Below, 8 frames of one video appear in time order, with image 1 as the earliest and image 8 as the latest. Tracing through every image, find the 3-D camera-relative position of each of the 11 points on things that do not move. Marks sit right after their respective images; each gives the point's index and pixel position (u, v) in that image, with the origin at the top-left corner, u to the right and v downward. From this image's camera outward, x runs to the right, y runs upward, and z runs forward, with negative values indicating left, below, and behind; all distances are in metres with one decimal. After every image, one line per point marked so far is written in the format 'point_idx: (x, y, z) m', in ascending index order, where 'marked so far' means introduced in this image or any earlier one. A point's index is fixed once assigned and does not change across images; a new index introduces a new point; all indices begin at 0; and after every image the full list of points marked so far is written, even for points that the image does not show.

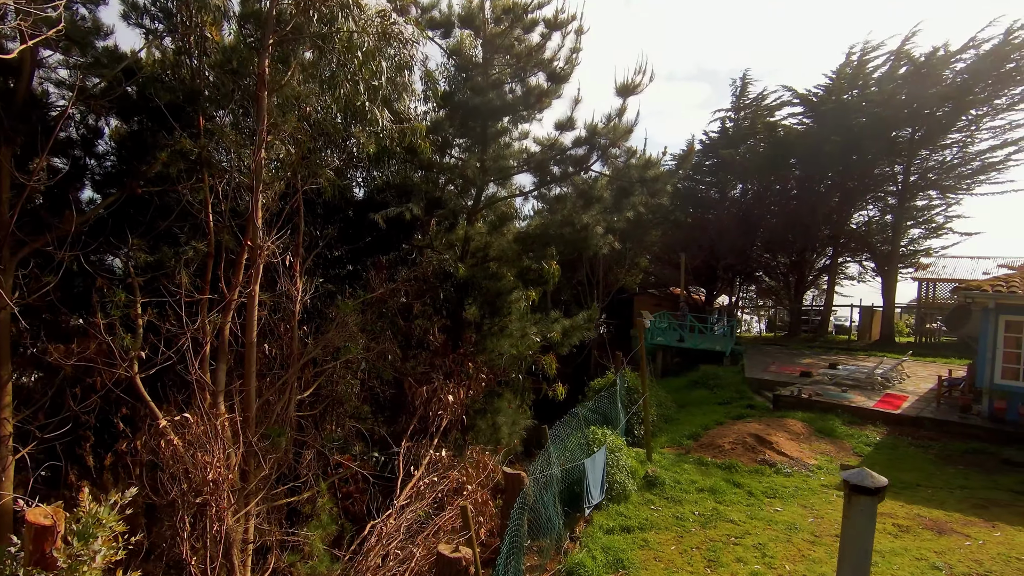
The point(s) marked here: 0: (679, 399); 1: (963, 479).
0: (+4.1, -2.7, +14.1) m
1: (+6.7, -2.8, +8.5) m
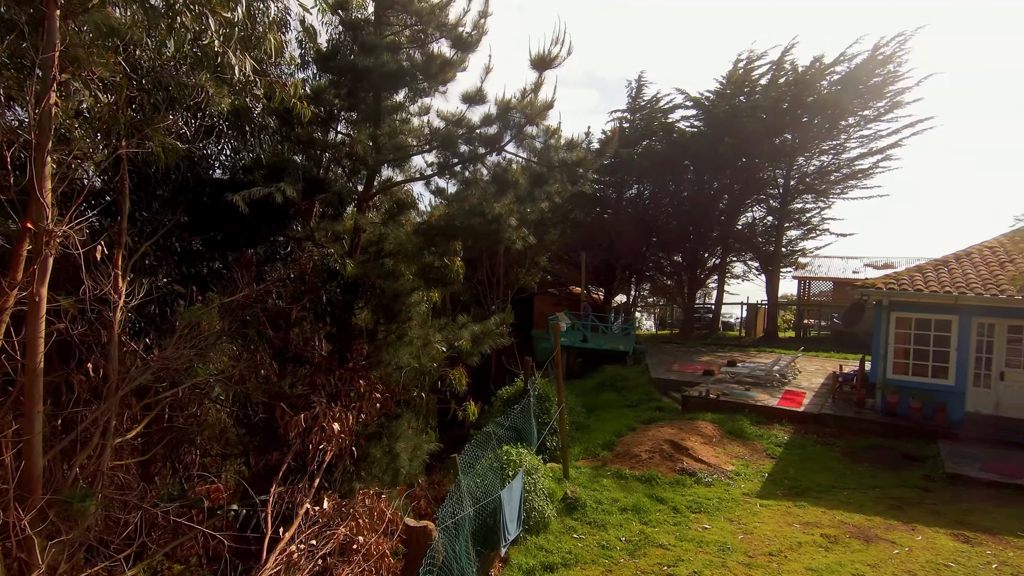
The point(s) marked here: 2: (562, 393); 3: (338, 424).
0: (+1.7, -2.7, +13.5) m
1: (+5.3, -2.8, +8.5) m
2: (+0.8, -1.7, +9.3) m
3: (-1.6, -1.2, +5.3) m
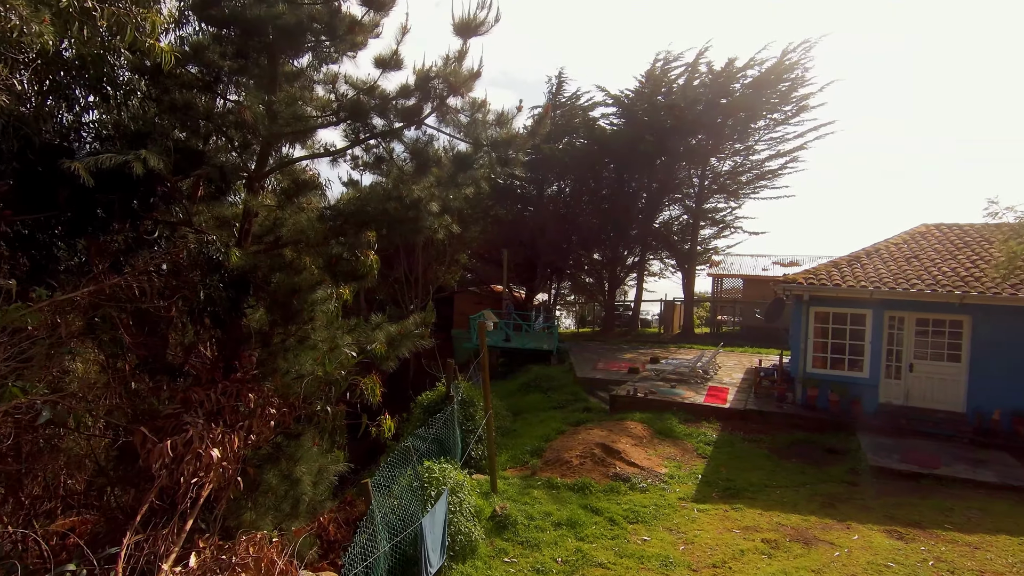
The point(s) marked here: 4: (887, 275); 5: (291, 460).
0: (0.0, -2.6, +12.8) m
1: (+4.2, -2.7, +8.4) m
2: (-0.4, -1.6, +8.5) m
3: (-2.2, -1.2, +4.3) m
4: (+6.9, +0.2, +10.7) m
5: (-2.0, -1.6, +5.3) m
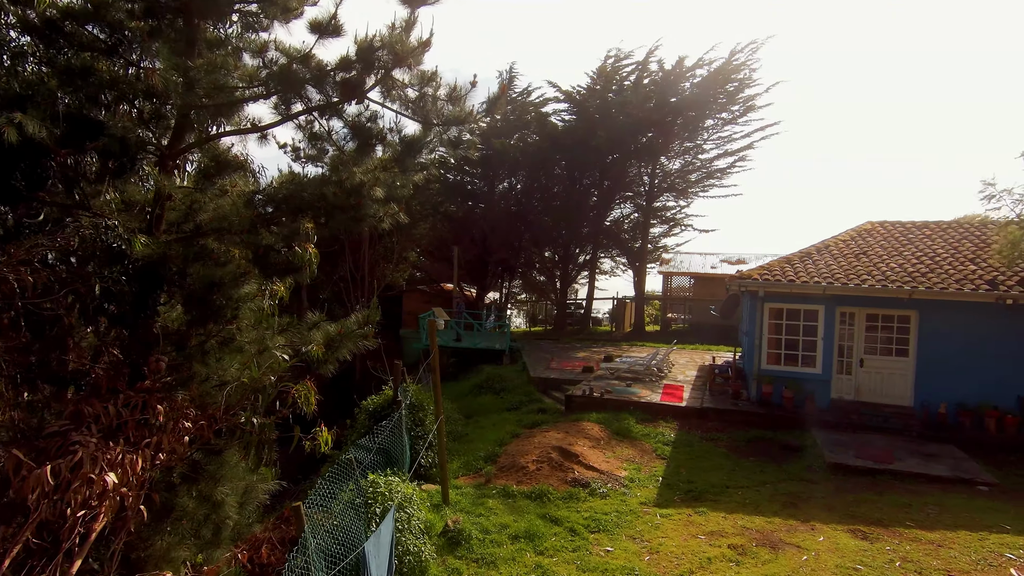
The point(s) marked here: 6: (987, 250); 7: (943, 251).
0: (-1.0, -2.6, +12.3) m
1: (+3.6, -2.7, +8.2) m
2: (-1.0, -1.6, +8.0) m
3: (-2.5, -1.1, +3.6) m
4: (+6.1, +0.3, +10.7) m
5: (-2.4, -1.5, +4.6) m
6: (+9.0, +0.7, +10.9) m
7: (+8.3, +0.7, +11.1) m
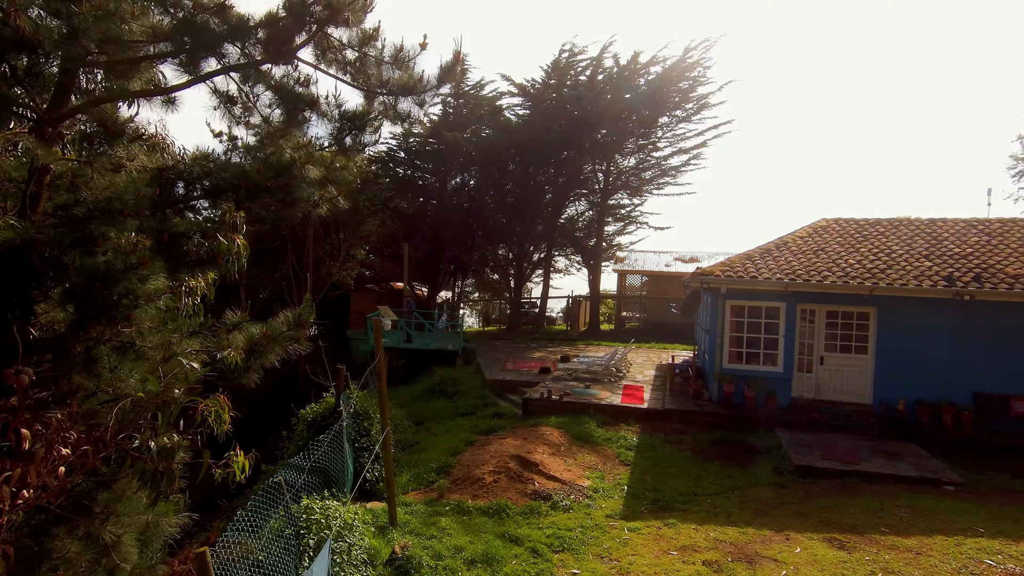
0: (-2.0, -2.5, +11.5) m
1: (+3.0, -2.6, +7.9) m
2: (-1.6, -1.5, +7.2) m
3: (-2.7, -1.1, +2.7) m
4: (+5.2, +0.4, +10.5) m
5: (-2.7, -1.5, +3.8) m
6: (+8.2, +0.8, +11.0) m
7: (+7.4, +0.8, +11.1) m
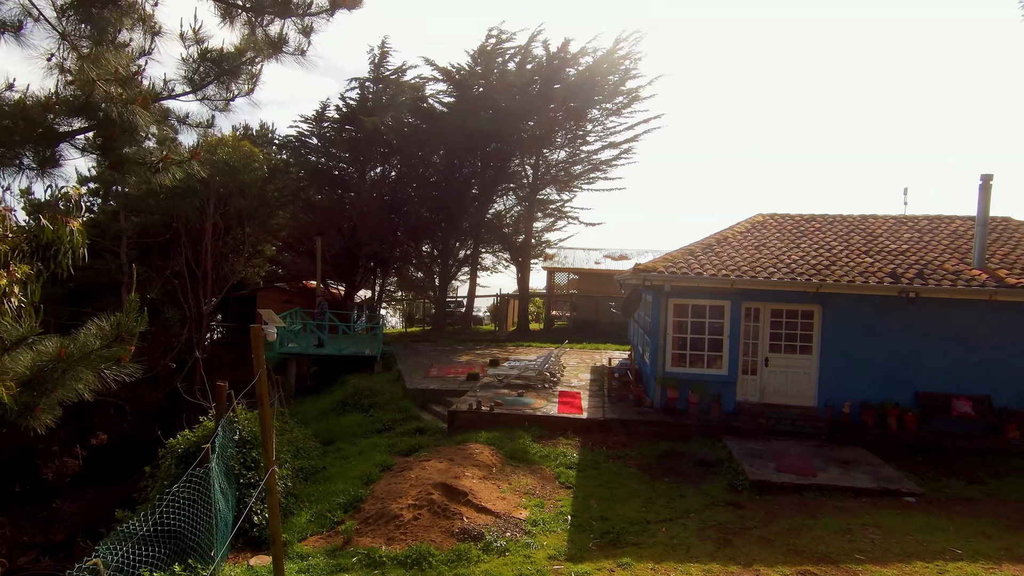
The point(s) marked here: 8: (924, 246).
0: (-3.3, -2.5, +10.0) m
1: (+2.1, -2.6, +7.0) m
2: (-2.4, -1.5, +5.8) m
3: (-2.9, -1.1, +1.1) m
4: (+4.0, +0.4, +9.9) m
5: (-3.0, -1.5, +2.2) m
6: (+6.8, +0.8, +10.8) m
7: (+6.0, +0.8, +10.7) m
8: (+7.5, +0.7, +10.5) m
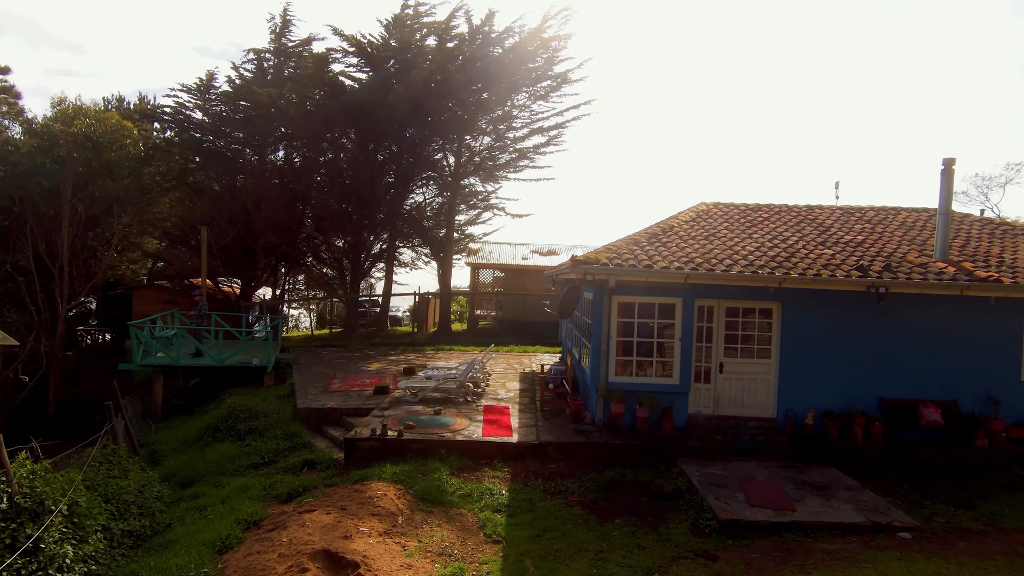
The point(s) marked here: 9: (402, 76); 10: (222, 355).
0: (-4.5, -2.5, +7.7) m
1: (+1.2, -2.5, +5.5) m
2: (-3.0, -1.5, +3.7) m
3: (-2.9, -1.1, -1.0) m
4: (+2.7, +0.5, +8.6) m
5: (-3.2, -1.5, +0.1) m
6: (+5.4, +0.9, +9.8) m
7: (+4.7, +0.9, +9.7) m
8: (+6.1, +0.8, +9.6) m
9: (-3.7, +7.2, +19.5) m
10: (-6.2, -1.4, +12.3) m
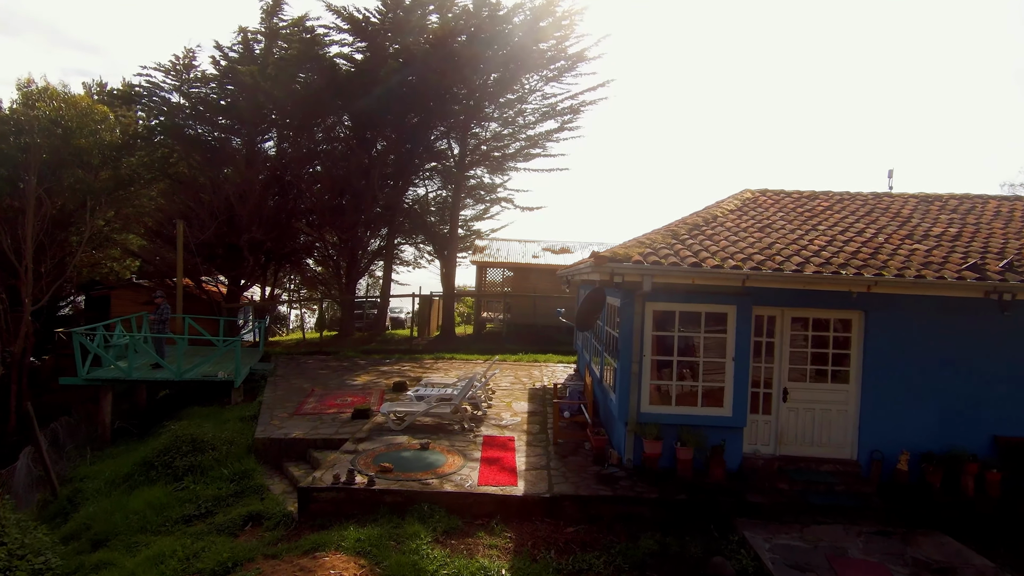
0: (-4.4, -2.5, +6.0) m
1: (+1.2, -2.6, +3.7) m
2: (-3.0, -1.5, +1.9) m
3: (-3.0, -1.1, -2.7) m
4: (+2.8, +0.4, +6.8) m
5: (-3.3, -1.5, -1.7) m
6: (+5.5, +0.9, +7.9) m
7: (+4.8, +0.8, +7.8) m
8: (+6.2, +0.8, +7.7) m
9: (-3.4, +7.2, +17.8) m
10: (-6.0, -1.4, +10.6) m
